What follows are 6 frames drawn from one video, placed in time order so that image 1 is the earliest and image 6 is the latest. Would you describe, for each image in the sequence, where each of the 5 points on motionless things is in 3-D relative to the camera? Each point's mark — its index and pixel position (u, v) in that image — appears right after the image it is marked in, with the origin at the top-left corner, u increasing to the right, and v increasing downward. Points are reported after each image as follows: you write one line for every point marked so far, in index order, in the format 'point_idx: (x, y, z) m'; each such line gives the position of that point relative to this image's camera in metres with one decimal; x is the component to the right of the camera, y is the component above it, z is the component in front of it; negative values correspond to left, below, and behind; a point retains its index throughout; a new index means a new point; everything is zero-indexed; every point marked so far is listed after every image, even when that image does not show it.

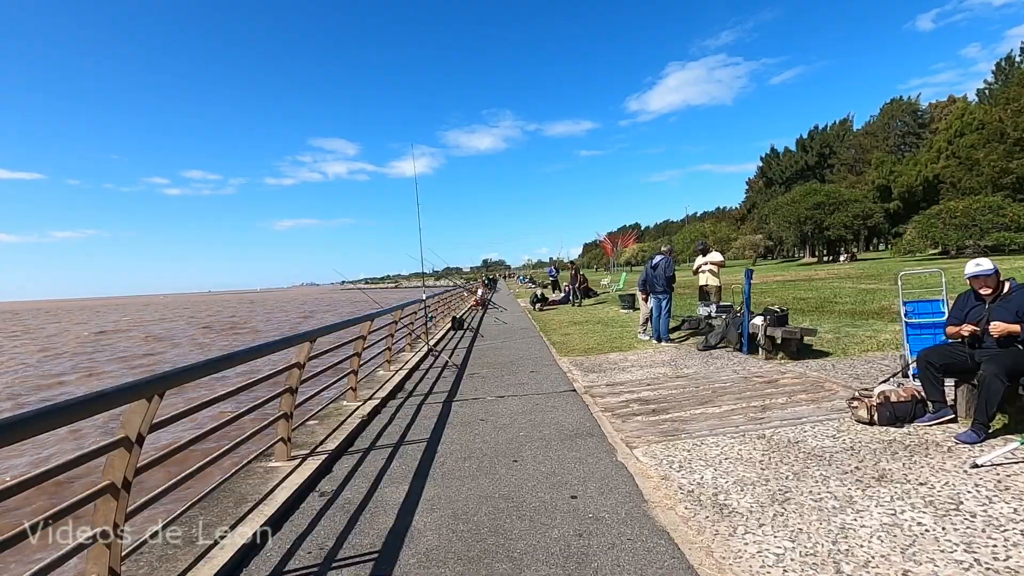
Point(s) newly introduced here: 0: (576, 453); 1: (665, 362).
0: (+0.5, -1.4, +4.5) m
1: (+2.3, -1.1, +8.2) m
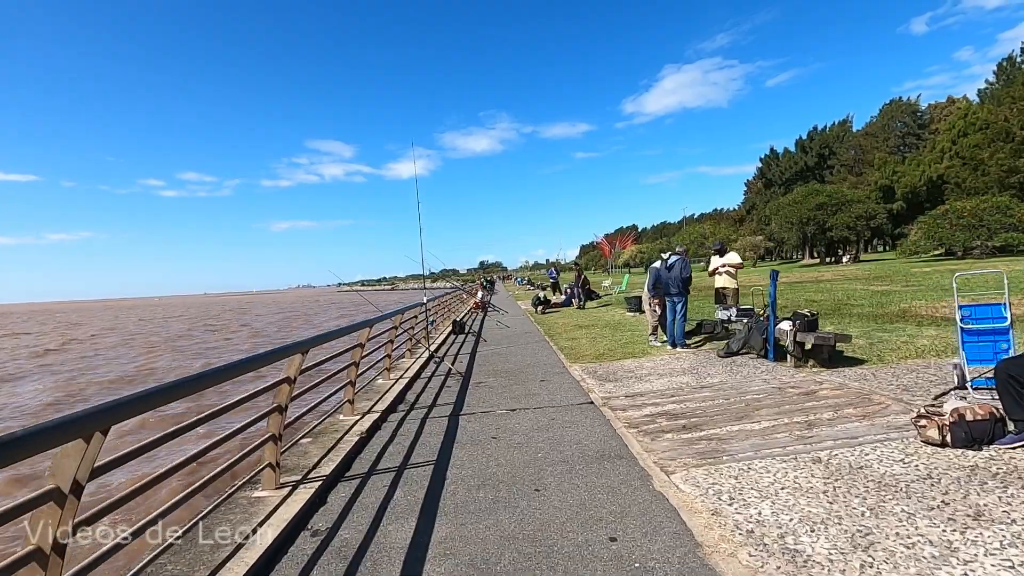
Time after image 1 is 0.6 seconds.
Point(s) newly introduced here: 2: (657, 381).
0: (+0.7, -1.4, +4.0) m
1: (+2.4, -1.1, +7.6) m
2: (+1.9, -1.2, +7.3) m
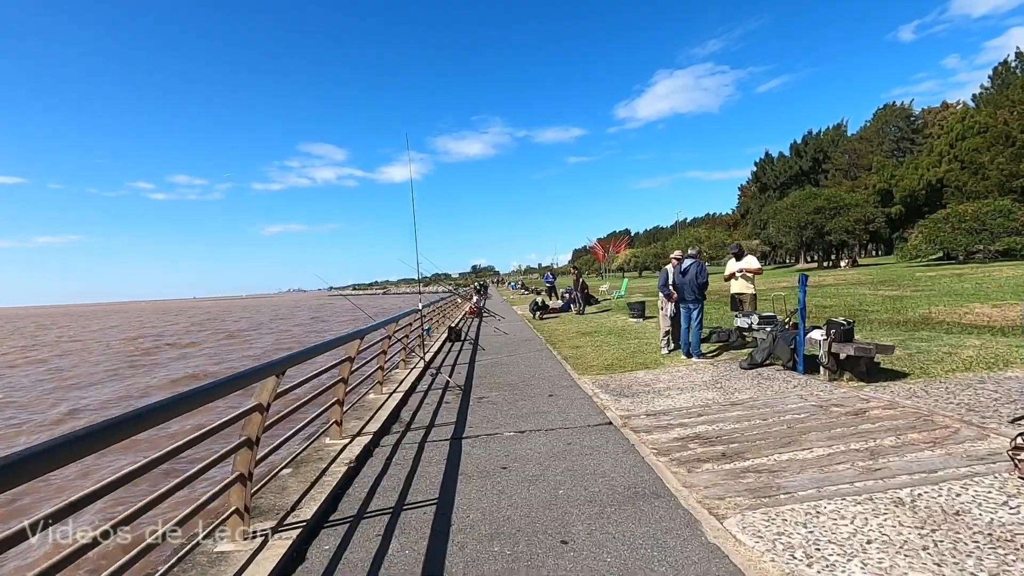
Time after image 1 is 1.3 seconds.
0: (+0.8, -1.4, +3.3) m
1: (+2.5, -1.2, +7.0) m
2: (+2.0, -1.3, +6.6) m
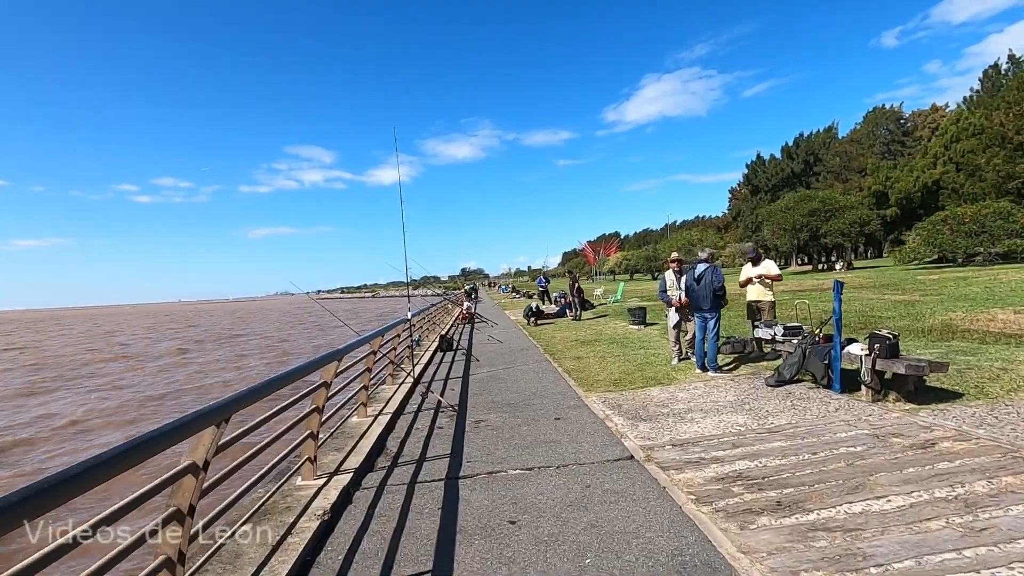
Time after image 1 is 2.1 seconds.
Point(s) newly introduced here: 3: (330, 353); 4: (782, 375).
0: (+0.9, -1.5, +2.5) m
1: (+2.5, -1.3, +6.2) m
2: (+2.0, -1.4, +5.8) m
3: (-1.6, -0.6, +4.8) m
4: (+3.3, -1.1, +6.8) m
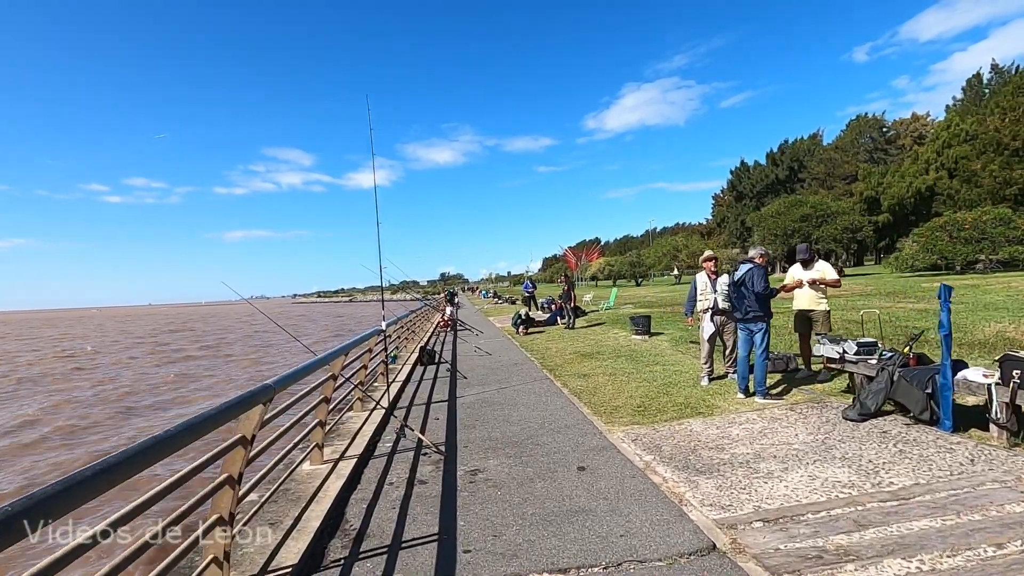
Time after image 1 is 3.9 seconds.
0: (+1.1, -1.5, +0.9) m
1: (+2.6, -1.4, +4.6) m
2: (+2.1, -1.4, +4.2) m
3: (-1.4, -0.6, +3.1) m
4: (+3.4, -1.1, +5.3) m
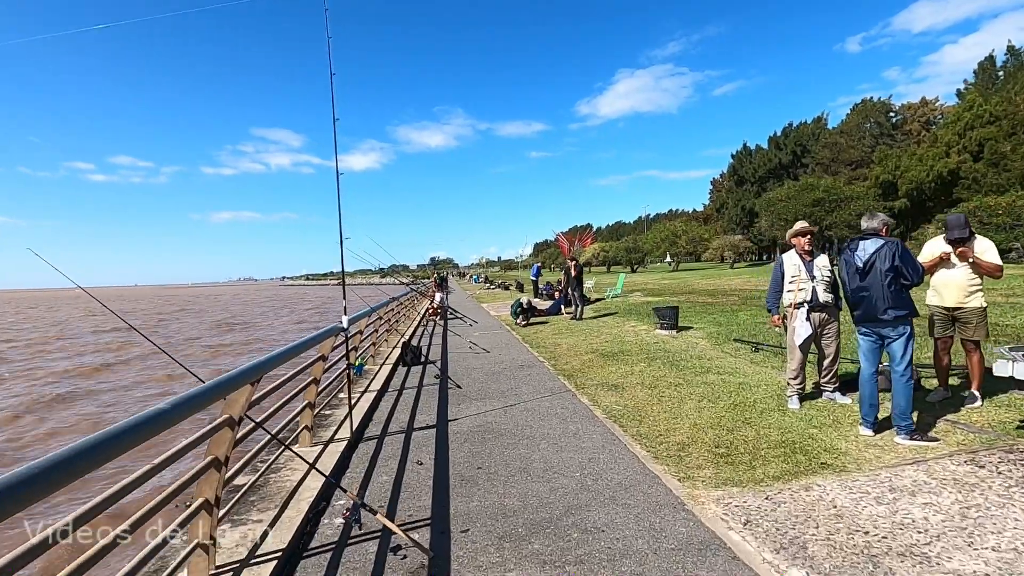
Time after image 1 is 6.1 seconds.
0: (+1.4, -1.5, -1.3) m
1: (+2.8, -1.3, +2.5) m
2: (+2.3, -1.4, +2.0) m
3: (-1.2, -0.5, +0.8) m
4: (+3.5, -1.0, +3.1) m
